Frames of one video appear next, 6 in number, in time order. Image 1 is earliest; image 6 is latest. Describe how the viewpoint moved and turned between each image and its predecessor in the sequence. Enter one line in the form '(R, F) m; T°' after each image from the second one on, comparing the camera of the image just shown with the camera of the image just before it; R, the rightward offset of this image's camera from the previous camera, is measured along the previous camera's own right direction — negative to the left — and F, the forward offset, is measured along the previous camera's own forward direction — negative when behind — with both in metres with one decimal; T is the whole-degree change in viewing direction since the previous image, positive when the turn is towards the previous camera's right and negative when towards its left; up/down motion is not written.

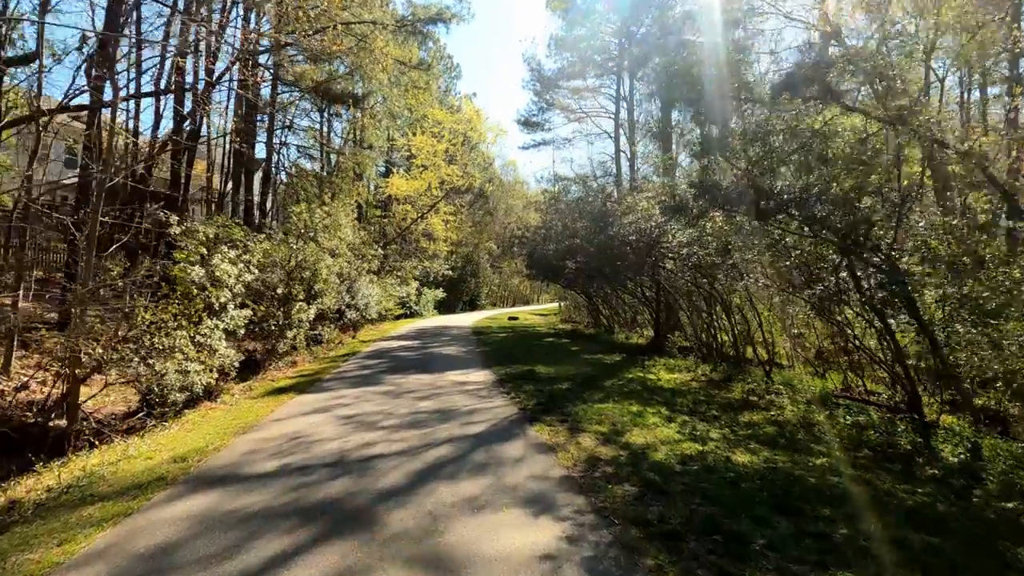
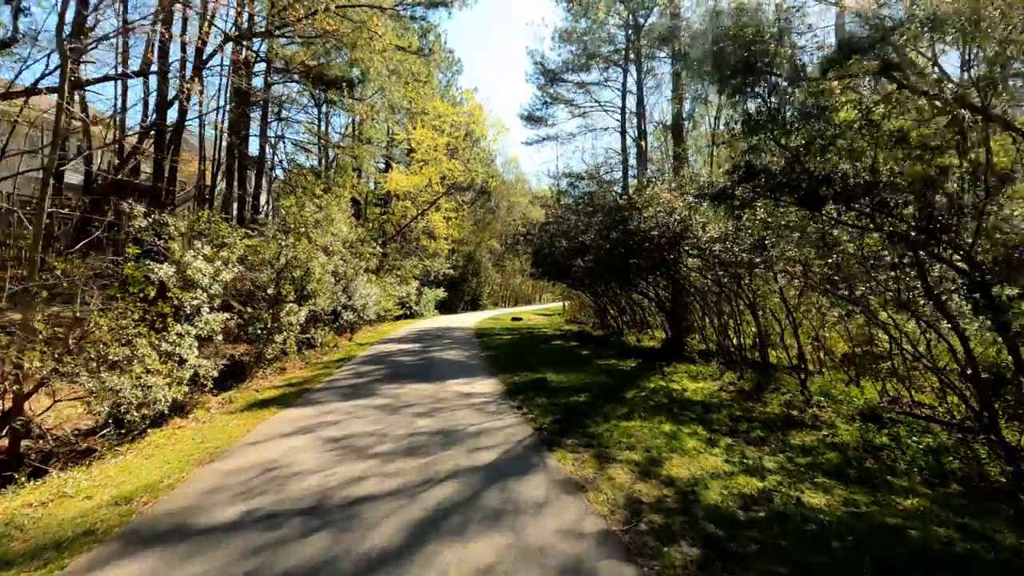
(-0.2, +1.1) m; 0°
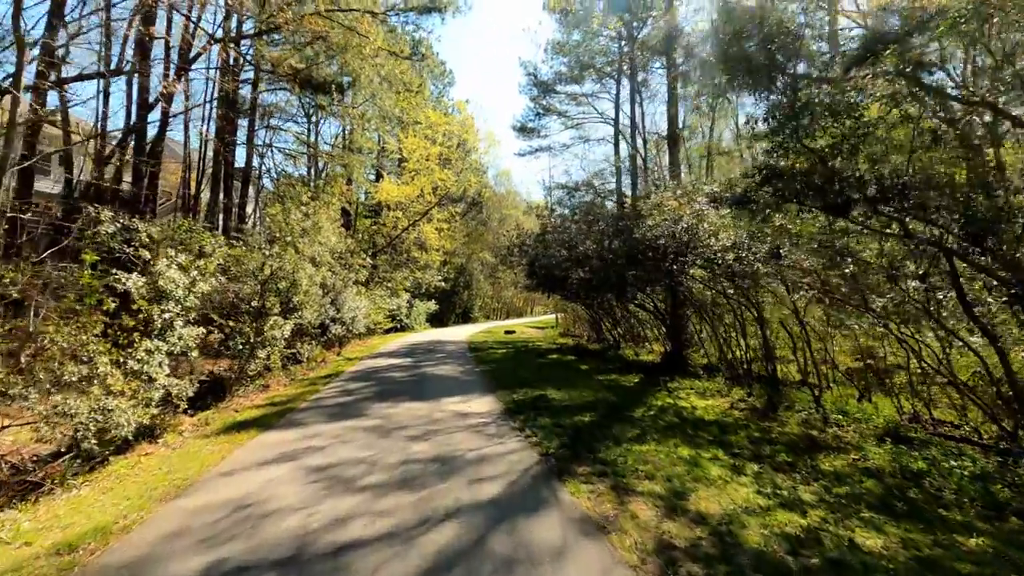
(-0.2, +0.6) m; +1°
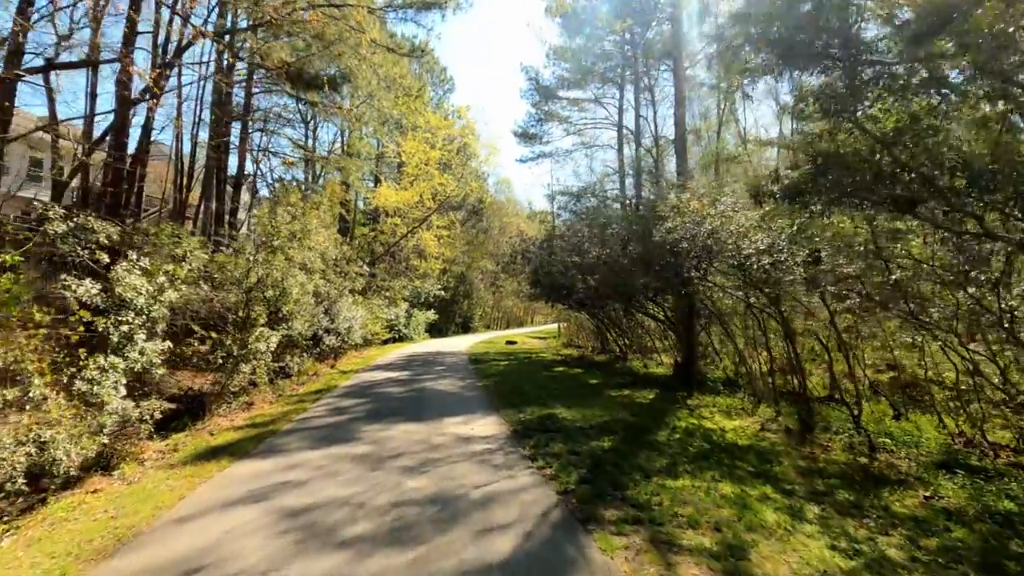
(-0.1, +0.9) m; 0°
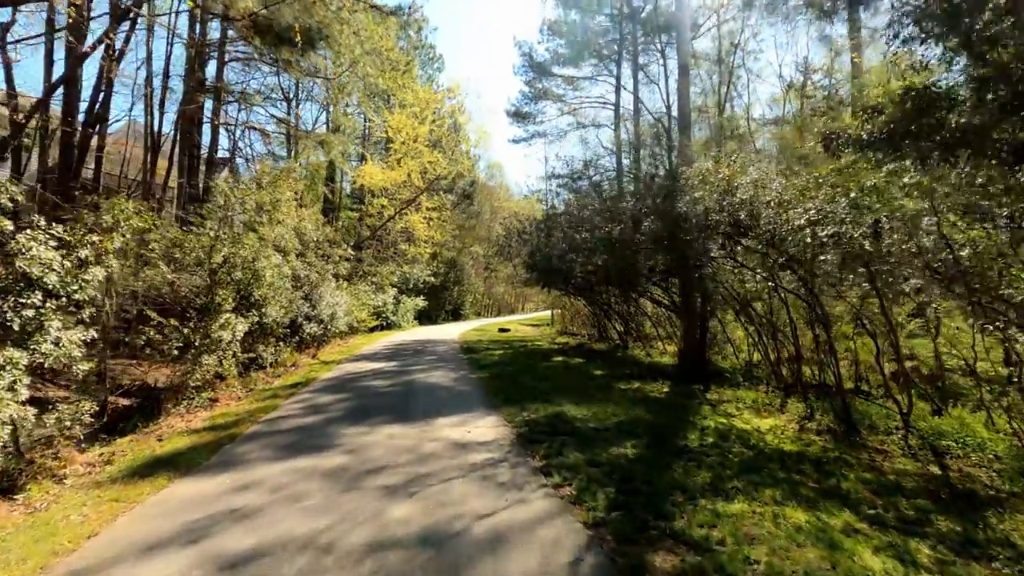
(-0.2, +1.3) m; +1°
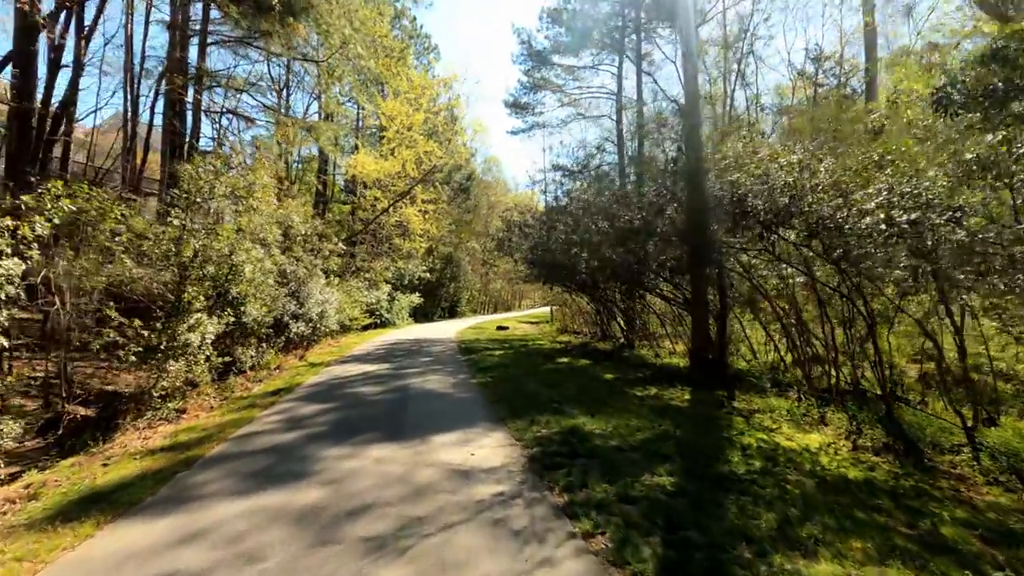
(-0.2, +1.1) m; 0°
